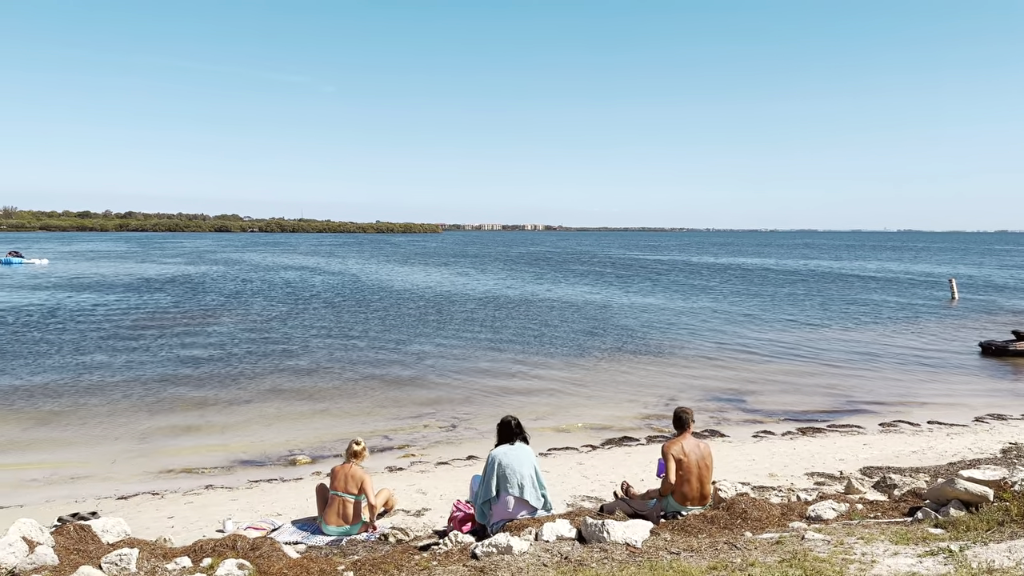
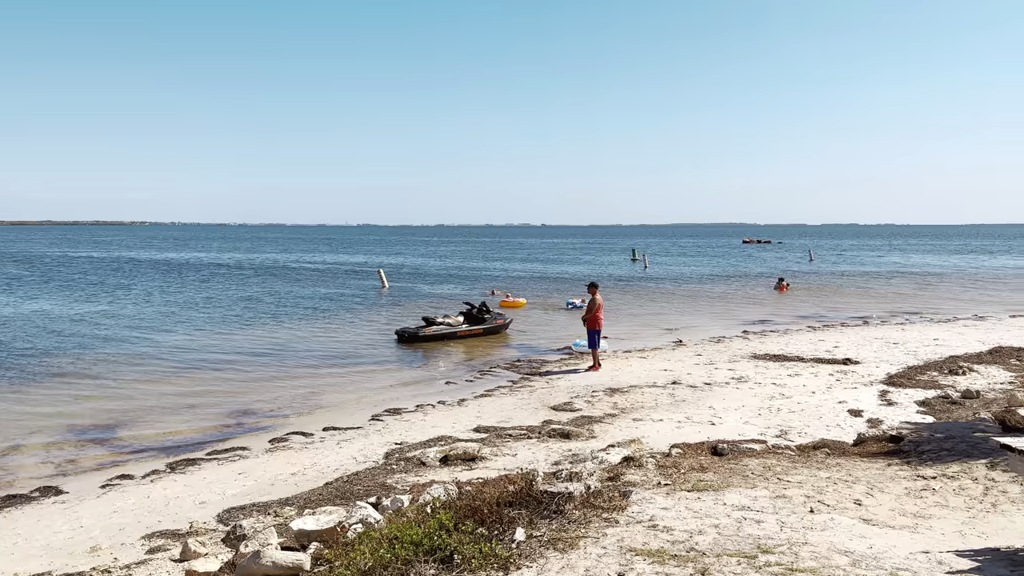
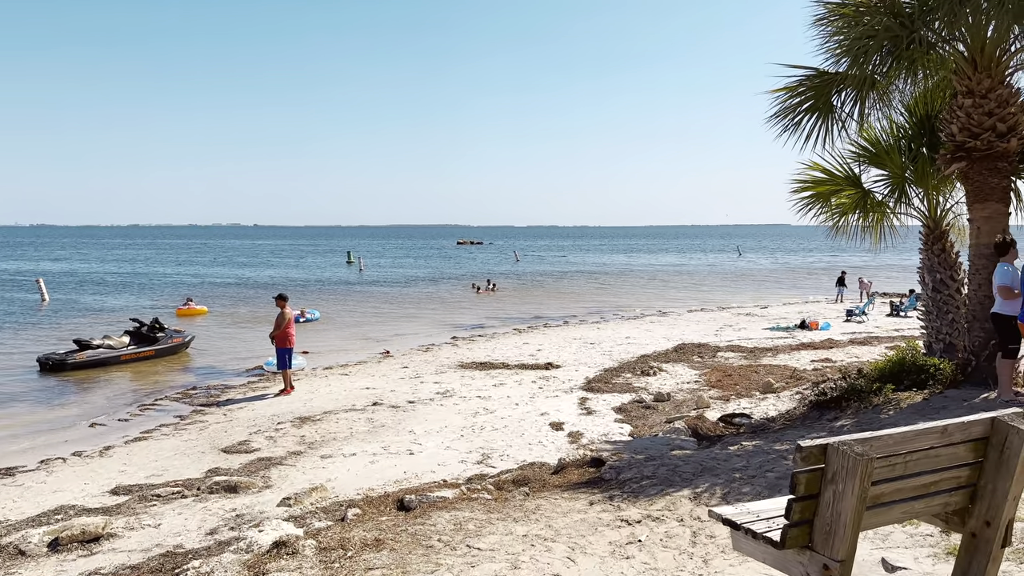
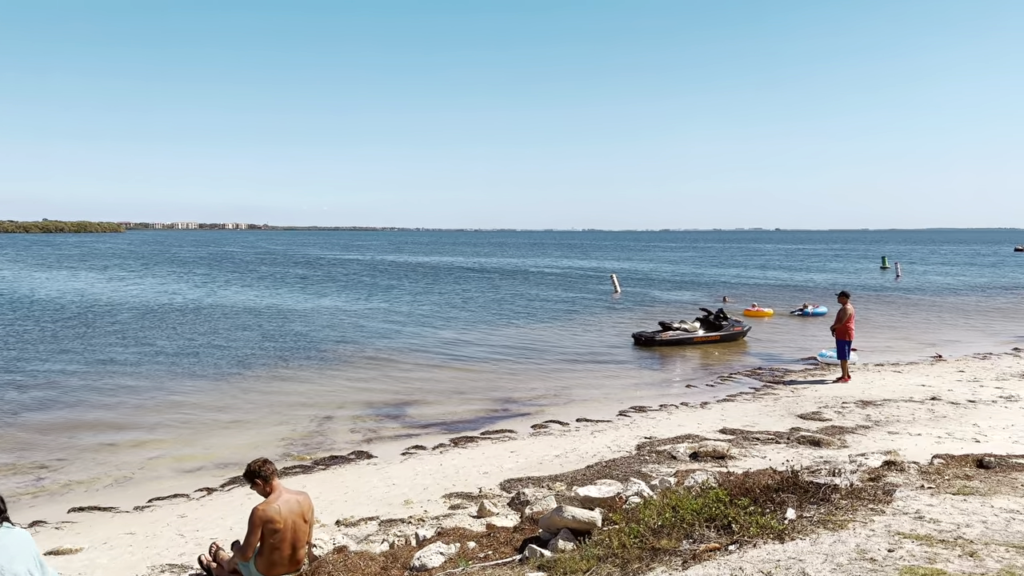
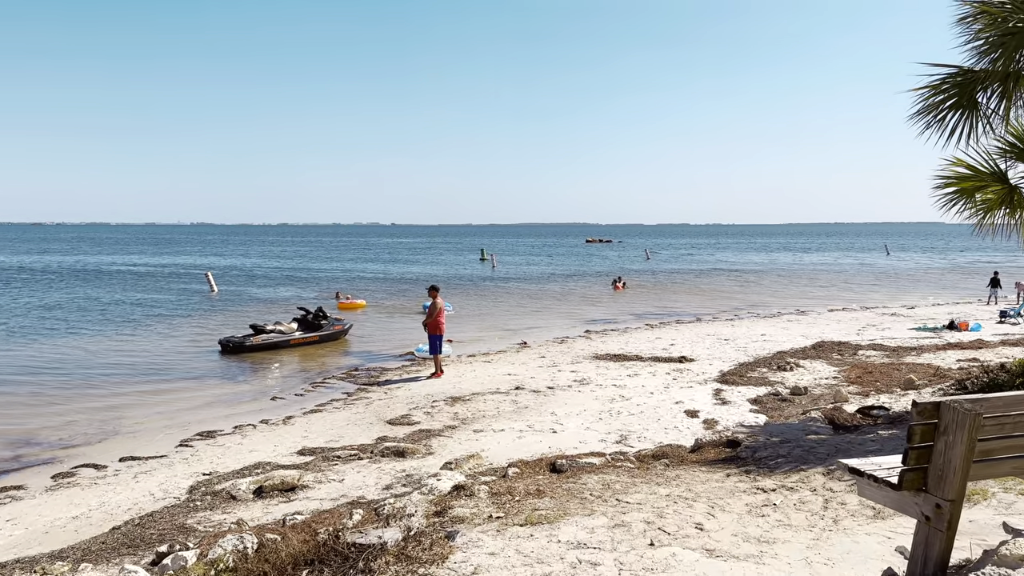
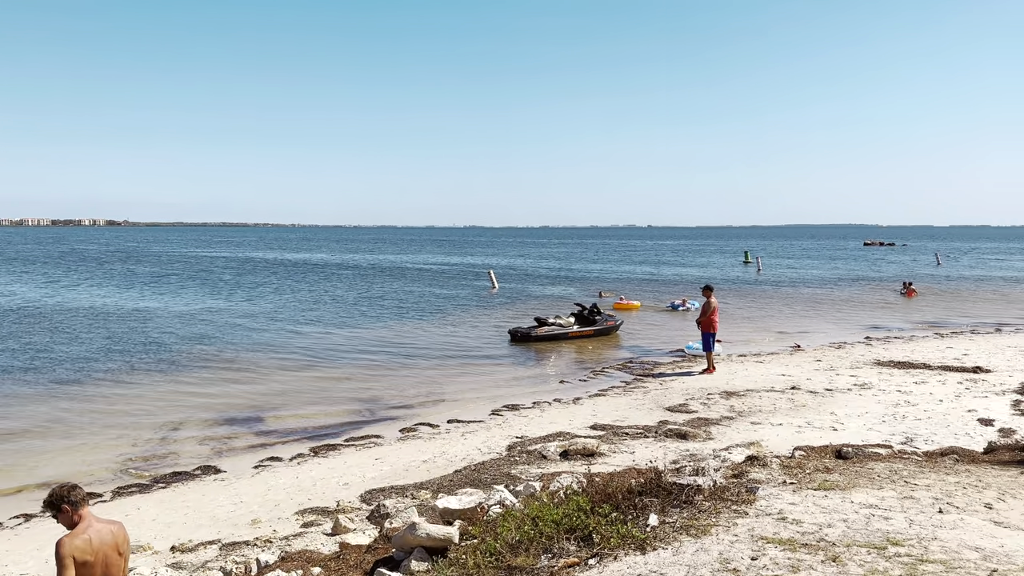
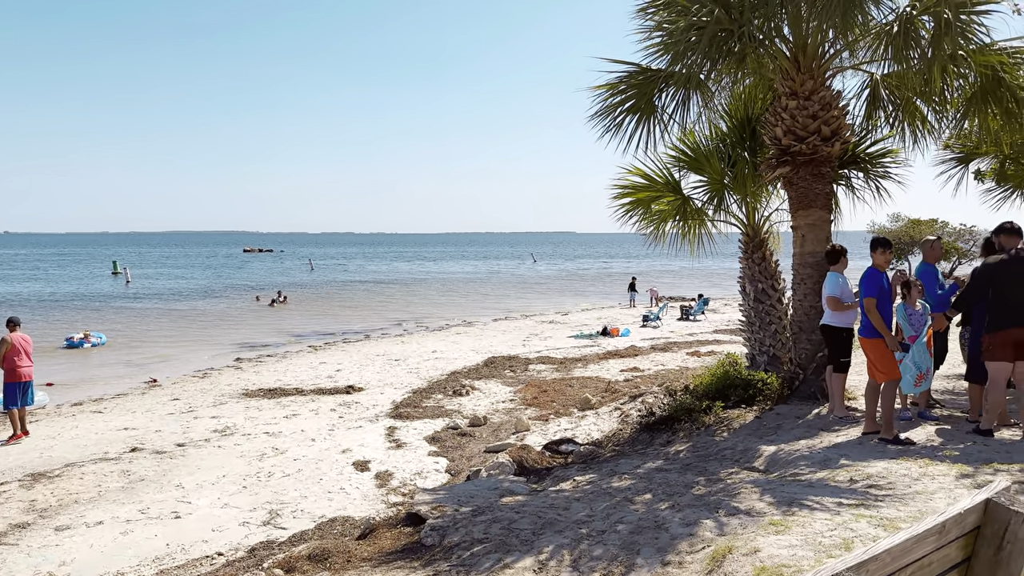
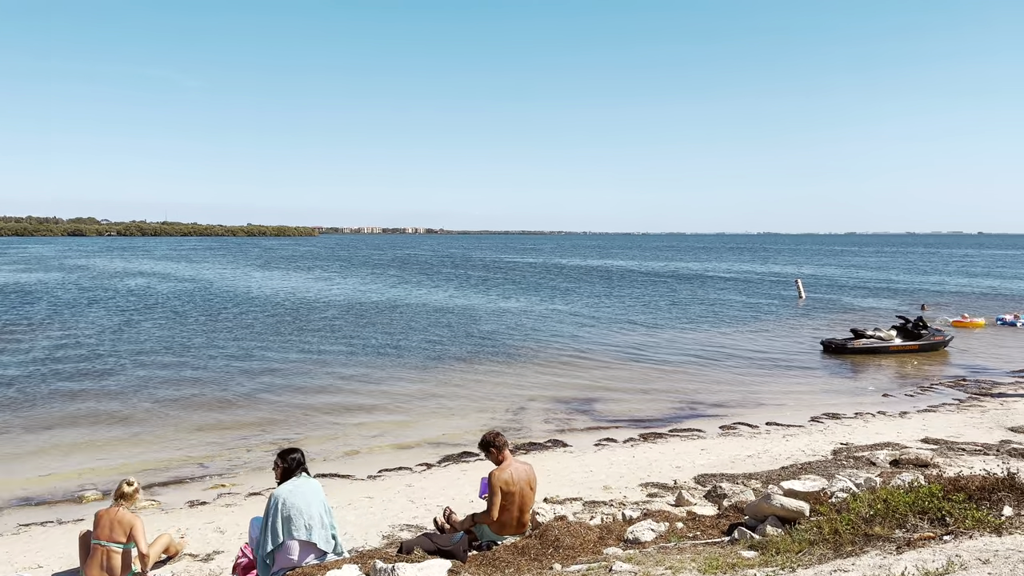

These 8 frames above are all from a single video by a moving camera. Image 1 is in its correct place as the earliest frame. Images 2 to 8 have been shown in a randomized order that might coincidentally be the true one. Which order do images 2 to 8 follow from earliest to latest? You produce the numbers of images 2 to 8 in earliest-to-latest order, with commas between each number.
8, 4, 6, 2, 5, 3, 7
